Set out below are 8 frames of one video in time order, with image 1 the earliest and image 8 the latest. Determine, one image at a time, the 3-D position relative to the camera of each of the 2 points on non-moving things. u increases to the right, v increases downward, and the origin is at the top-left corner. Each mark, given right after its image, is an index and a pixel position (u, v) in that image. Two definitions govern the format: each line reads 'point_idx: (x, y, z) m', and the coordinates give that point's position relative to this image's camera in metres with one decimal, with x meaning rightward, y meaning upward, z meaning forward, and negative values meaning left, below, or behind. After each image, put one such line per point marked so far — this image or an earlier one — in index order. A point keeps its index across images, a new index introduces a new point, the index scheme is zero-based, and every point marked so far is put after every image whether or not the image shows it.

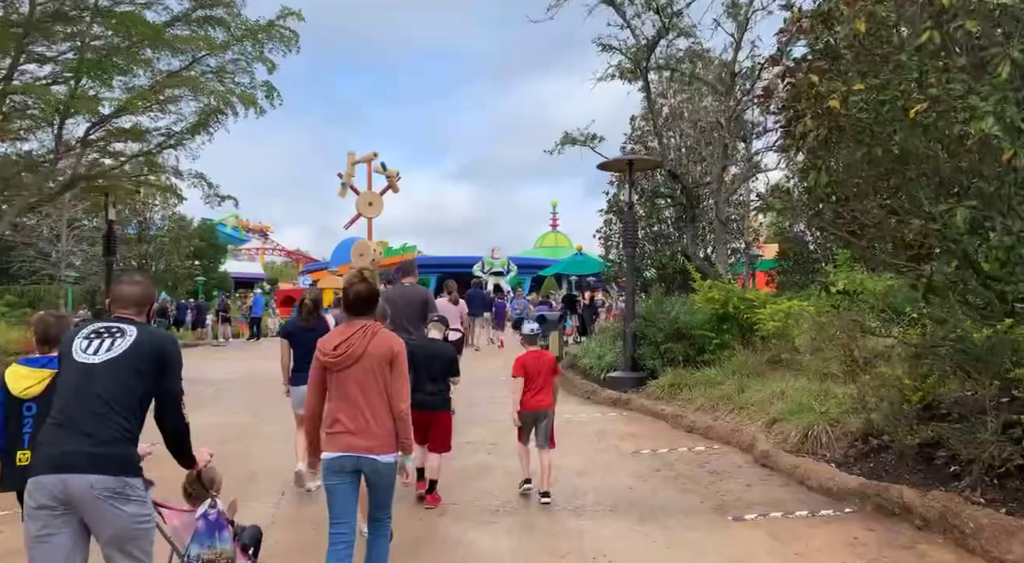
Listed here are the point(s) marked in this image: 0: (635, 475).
0: (+1.1, -1.7, +6.7) m
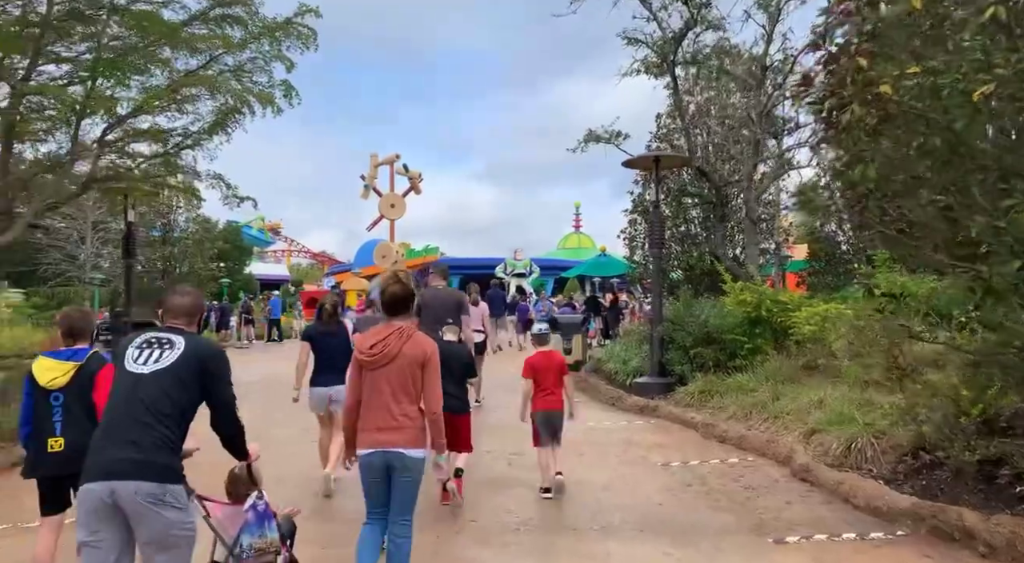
0: (+1.3, -1.7, +6.3) m
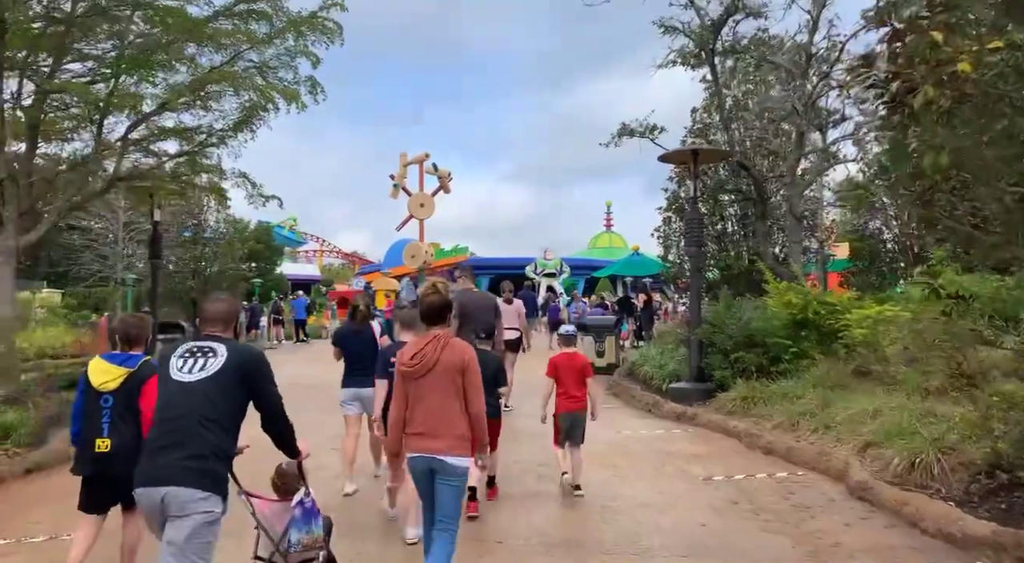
0: (+1.5, -1.7, +5.9) m
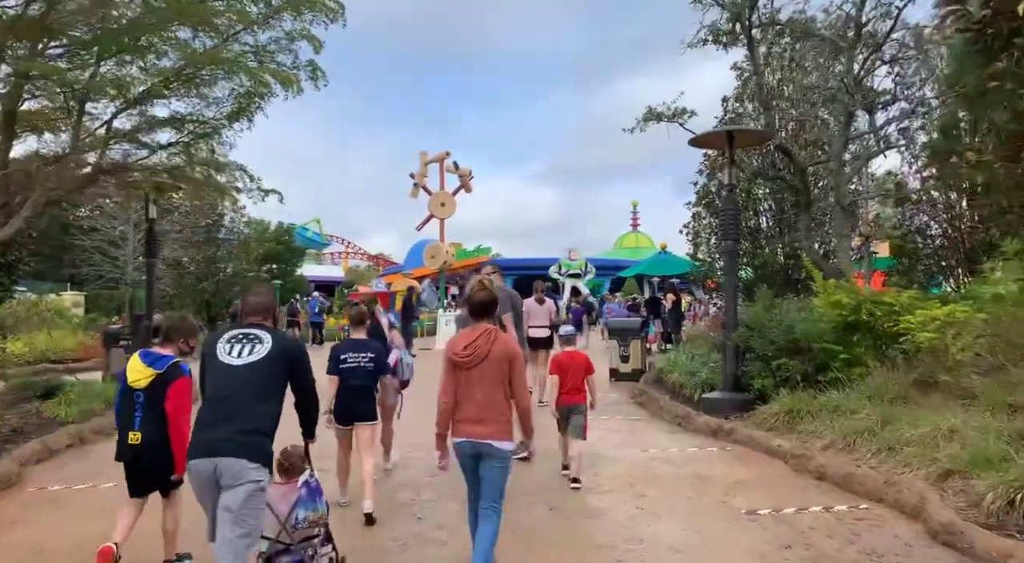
0: (+1.5, -1.7, +4.8) m
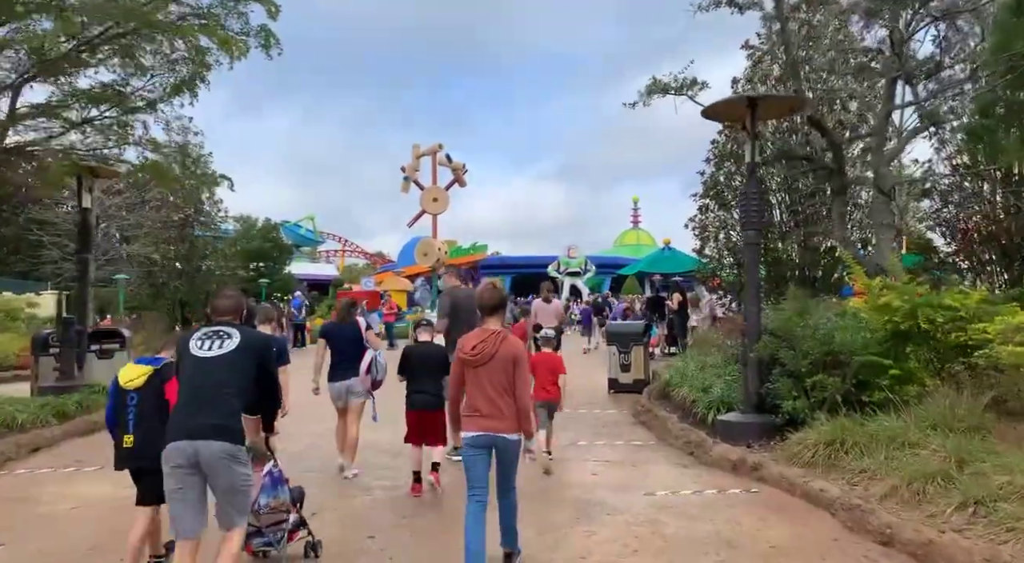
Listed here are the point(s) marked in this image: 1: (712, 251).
0: (+1.3, -1.7, +3.1) m
1: (+4.3, +0.7, +16.5) m
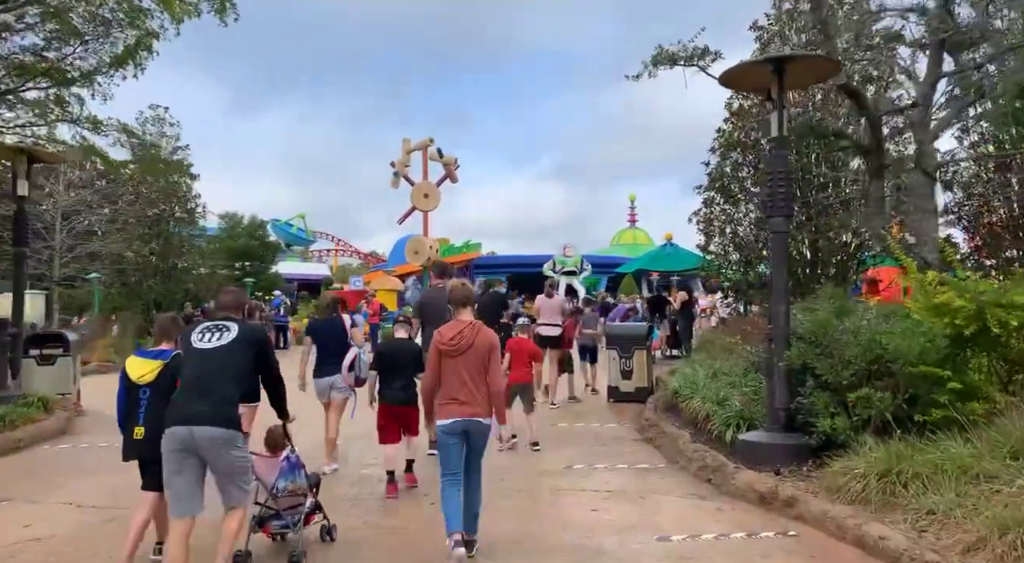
0: (+1.2, -1.6, +1.9) m
1: (+4.1, +0.7, +15.3) m
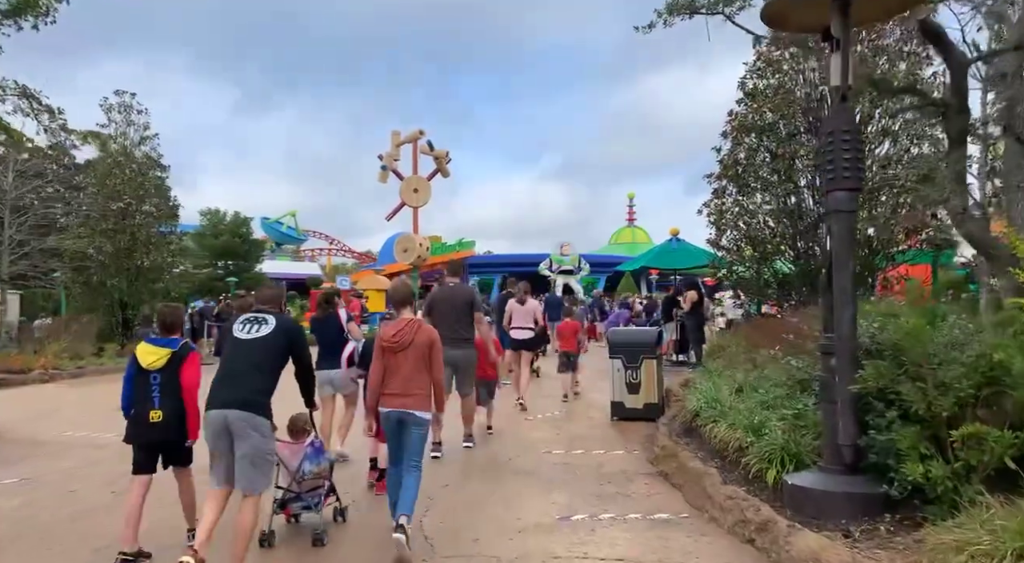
0: (+1.0, -1.6, +0.3) m
1: (+3.9, +0.7, +13.6) m
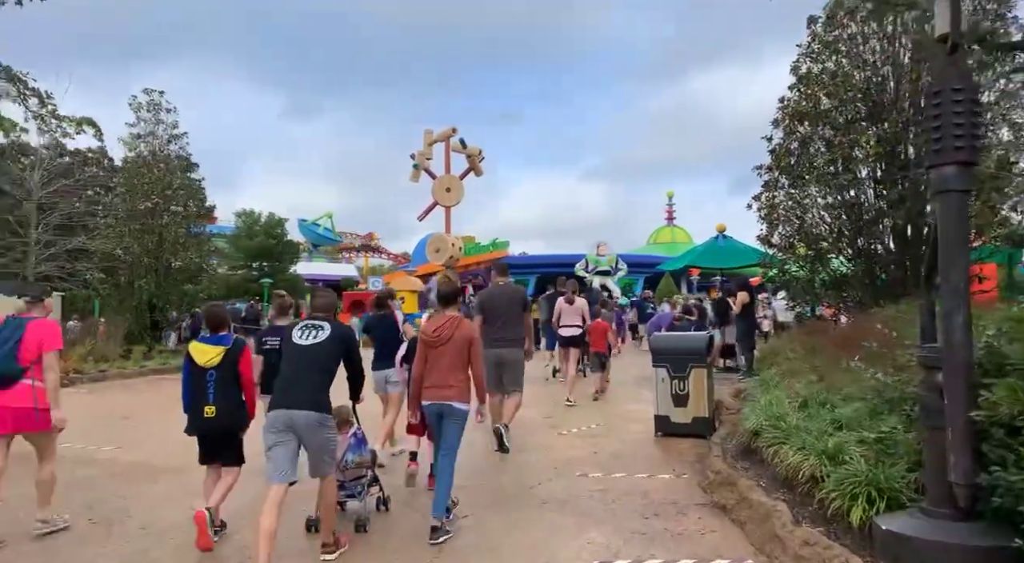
0: (+1.0, -1.6, -0.7) m
1: (+4.5, +0.7, +12.5) m
